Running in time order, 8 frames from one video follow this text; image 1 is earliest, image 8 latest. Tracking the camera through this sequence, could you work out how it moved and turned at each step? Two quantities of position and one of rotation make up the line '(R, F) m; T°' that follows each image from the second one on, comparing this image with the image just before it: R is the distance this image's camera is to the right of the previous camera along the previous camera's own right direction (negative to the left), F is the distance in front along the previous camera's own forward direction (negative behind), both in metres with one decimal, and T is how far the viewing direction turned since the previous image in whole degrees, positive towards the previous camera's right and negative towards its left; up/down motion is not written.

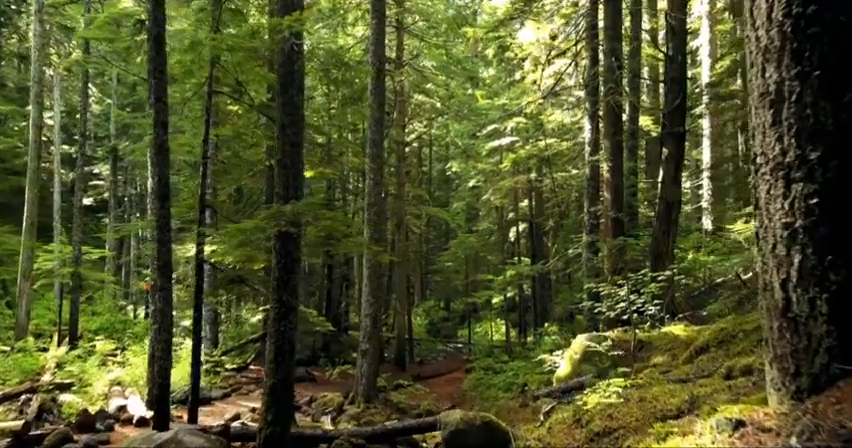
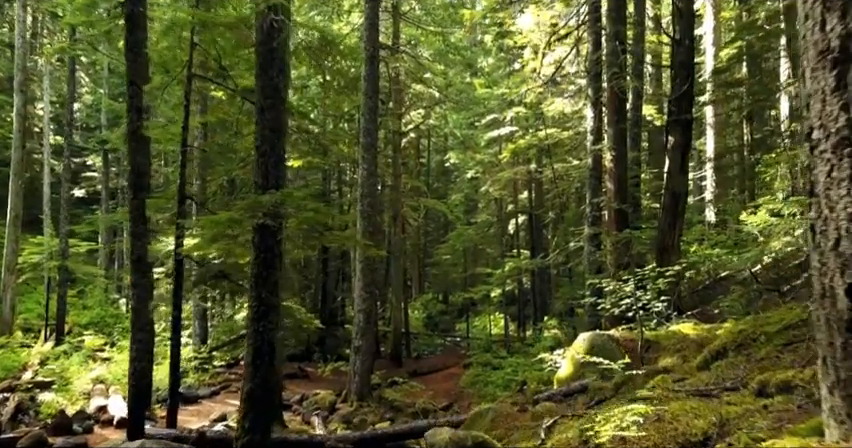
(+0.1, +0.6) m; 0°
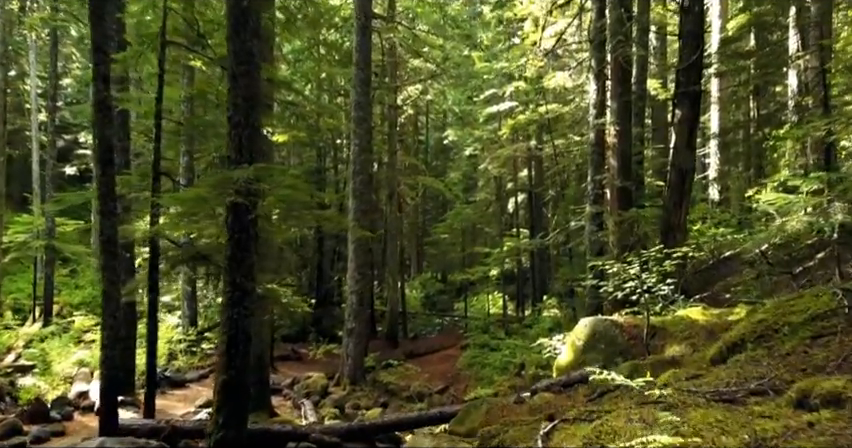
(+0.1, +0.6) m; 0°
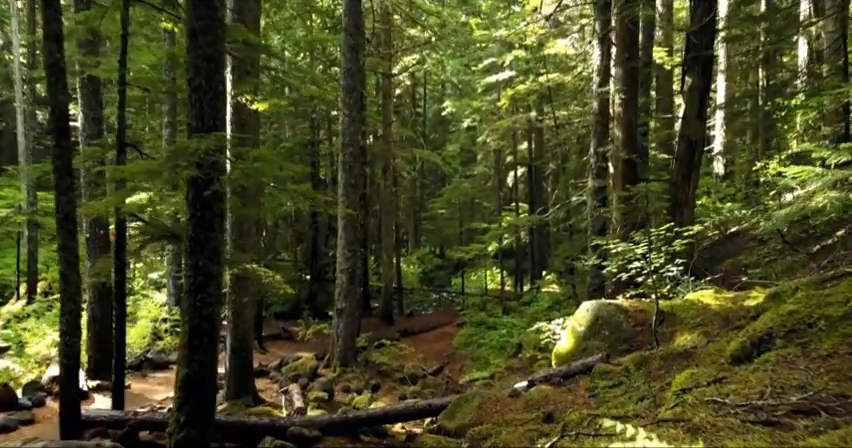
(+0.1, +0.7) m; 0°
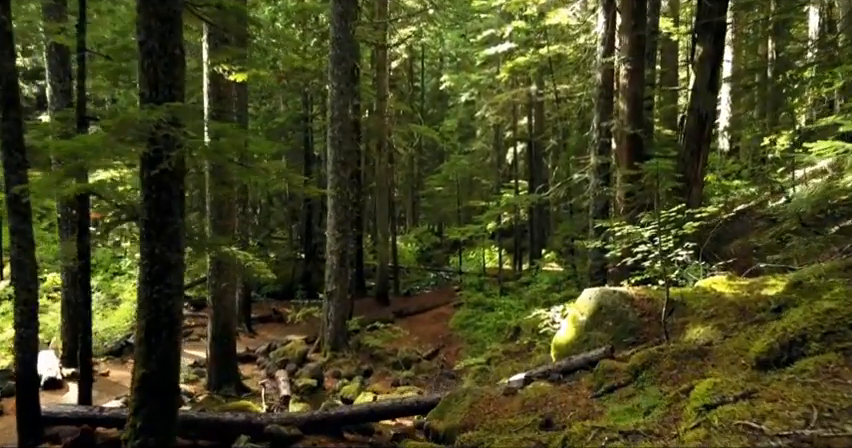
(+0.1, +0.6) m; 0°
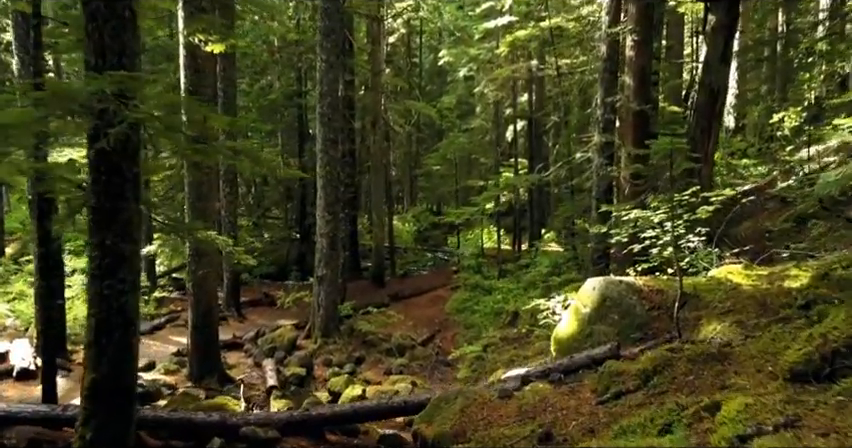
(+0.1, +0.6) m; 0°
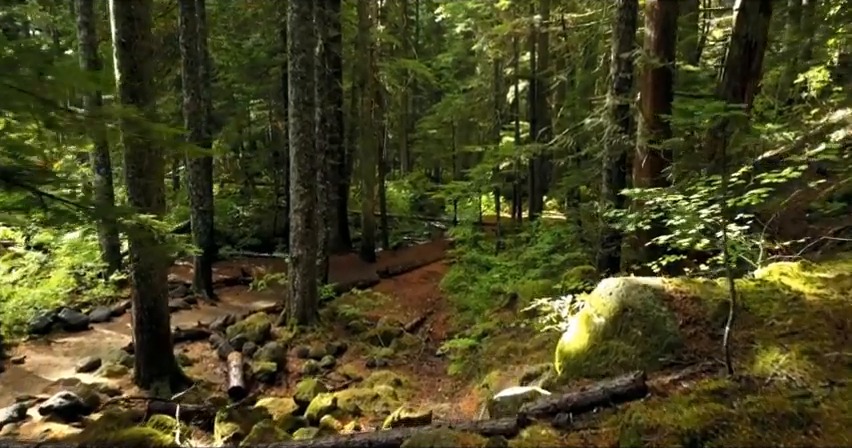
(+0.2, +1.4) m; 0°
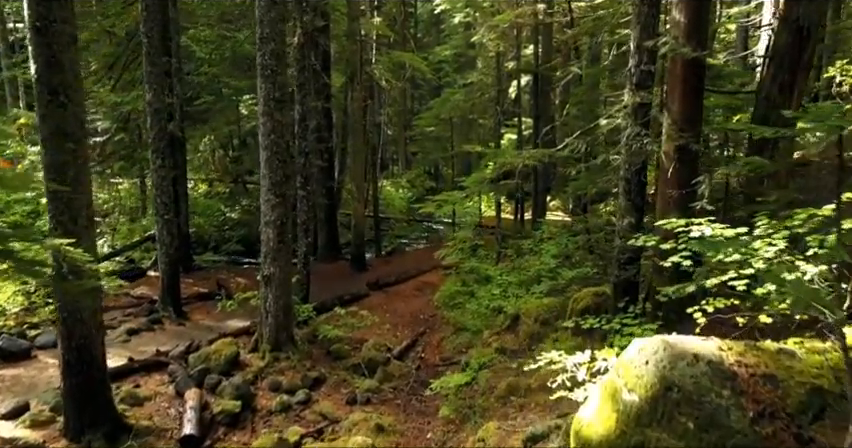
(+0.2, +1.4) m; 0°
